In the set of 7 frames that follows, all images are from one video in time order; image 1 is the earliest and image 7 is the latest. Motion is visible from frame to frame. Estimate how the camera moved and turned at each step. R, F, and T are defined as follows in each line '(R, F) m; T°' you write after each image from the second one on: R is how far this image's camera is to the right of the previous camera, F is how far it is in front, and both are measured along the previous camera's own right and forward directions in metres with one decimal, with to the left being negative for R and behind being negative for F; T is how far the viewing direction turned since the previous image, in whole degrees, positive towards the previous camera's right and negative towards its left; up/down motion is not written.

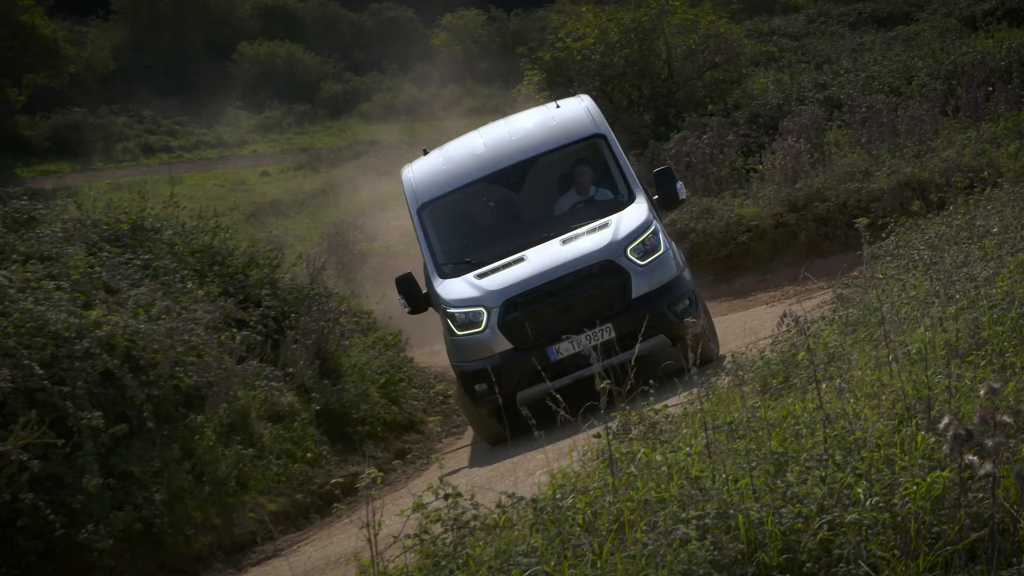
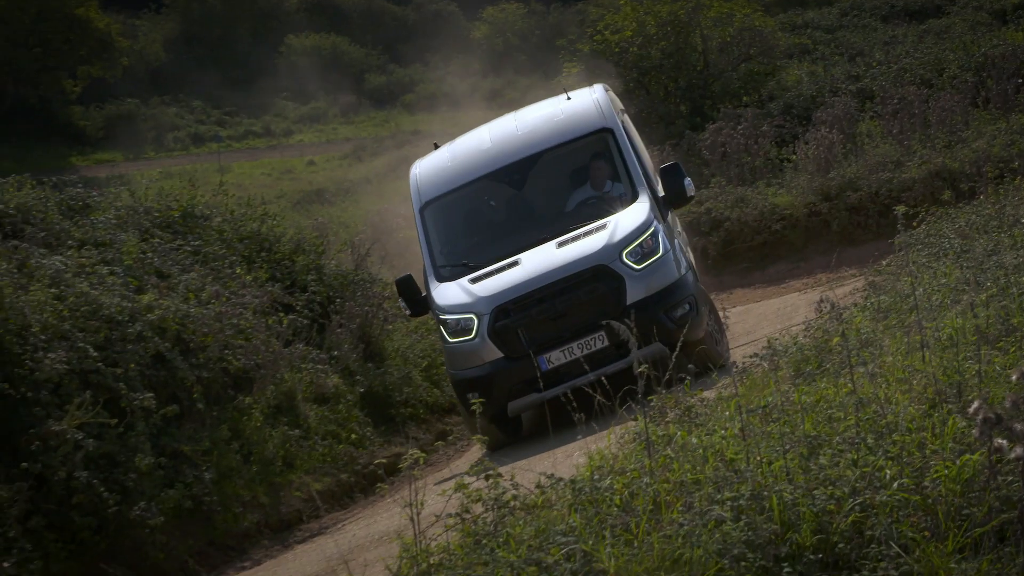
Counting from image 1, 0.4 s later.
(0.0, -0.1) m; -2°
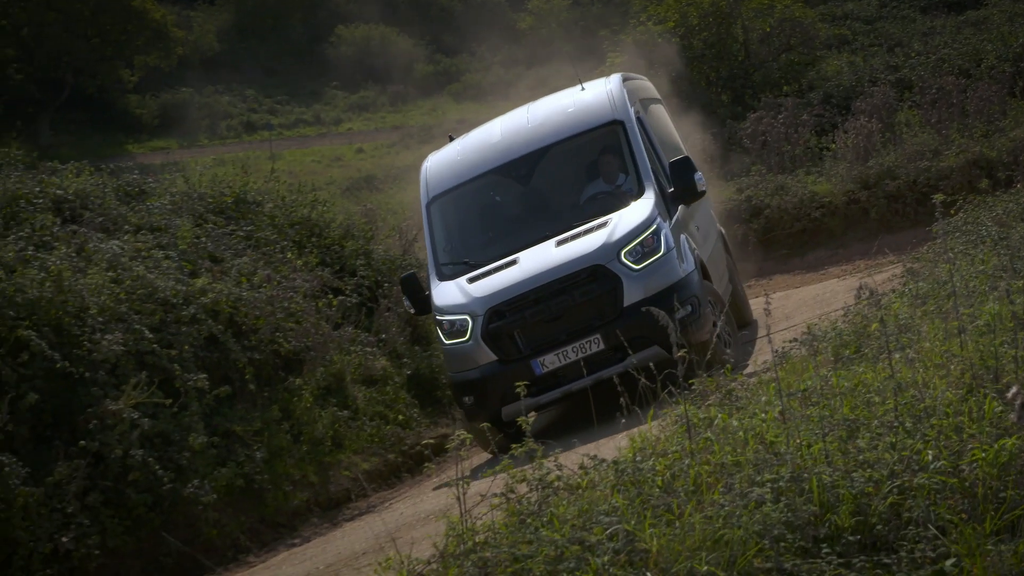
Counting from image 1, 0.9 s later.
(0.0, -0.1) m; -2°
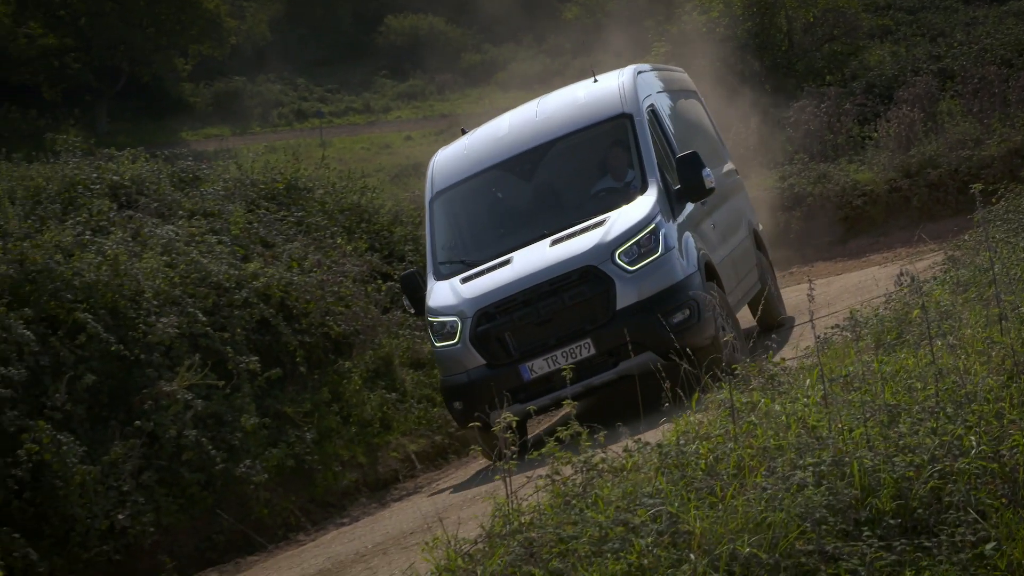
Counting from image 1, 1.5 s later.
(0.0, -0.1) m; -2°
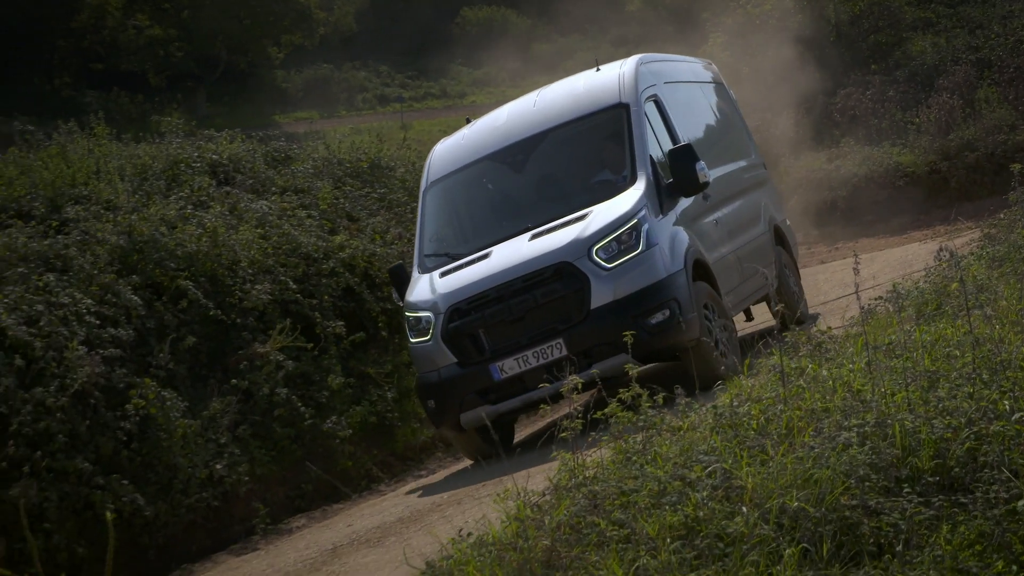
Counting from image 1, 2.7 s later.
(+0.1, -0.5) m; -3°
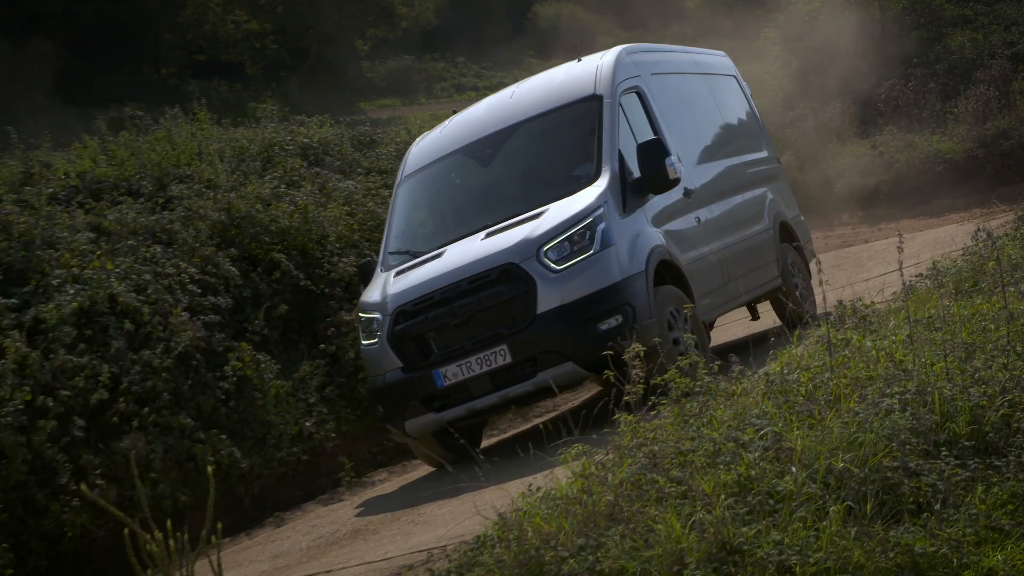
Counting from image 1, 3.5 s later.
(+0.1, -0.5) m; -3°
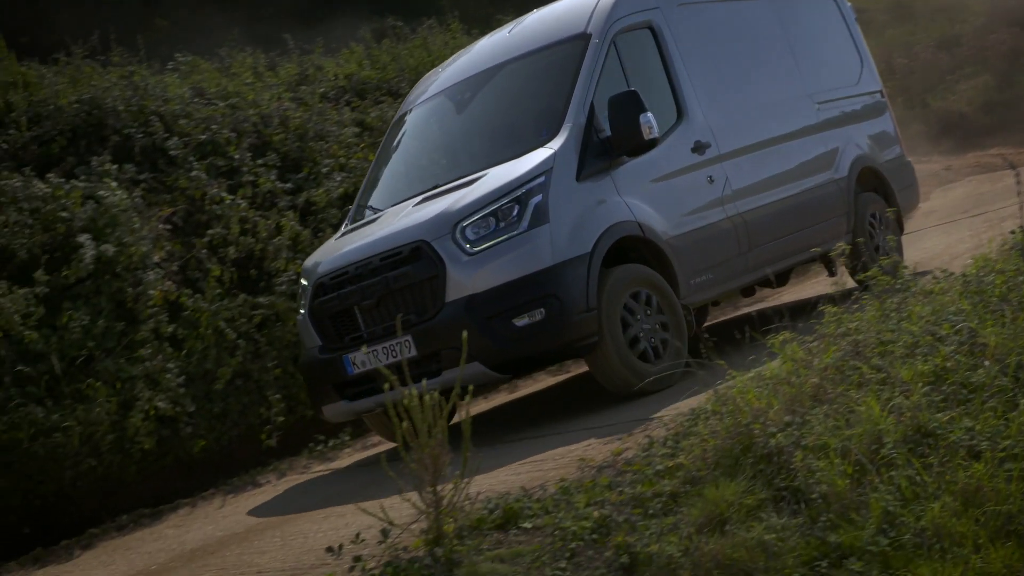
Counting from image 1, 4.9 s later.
(+0.3, -0.7) m; -9°
